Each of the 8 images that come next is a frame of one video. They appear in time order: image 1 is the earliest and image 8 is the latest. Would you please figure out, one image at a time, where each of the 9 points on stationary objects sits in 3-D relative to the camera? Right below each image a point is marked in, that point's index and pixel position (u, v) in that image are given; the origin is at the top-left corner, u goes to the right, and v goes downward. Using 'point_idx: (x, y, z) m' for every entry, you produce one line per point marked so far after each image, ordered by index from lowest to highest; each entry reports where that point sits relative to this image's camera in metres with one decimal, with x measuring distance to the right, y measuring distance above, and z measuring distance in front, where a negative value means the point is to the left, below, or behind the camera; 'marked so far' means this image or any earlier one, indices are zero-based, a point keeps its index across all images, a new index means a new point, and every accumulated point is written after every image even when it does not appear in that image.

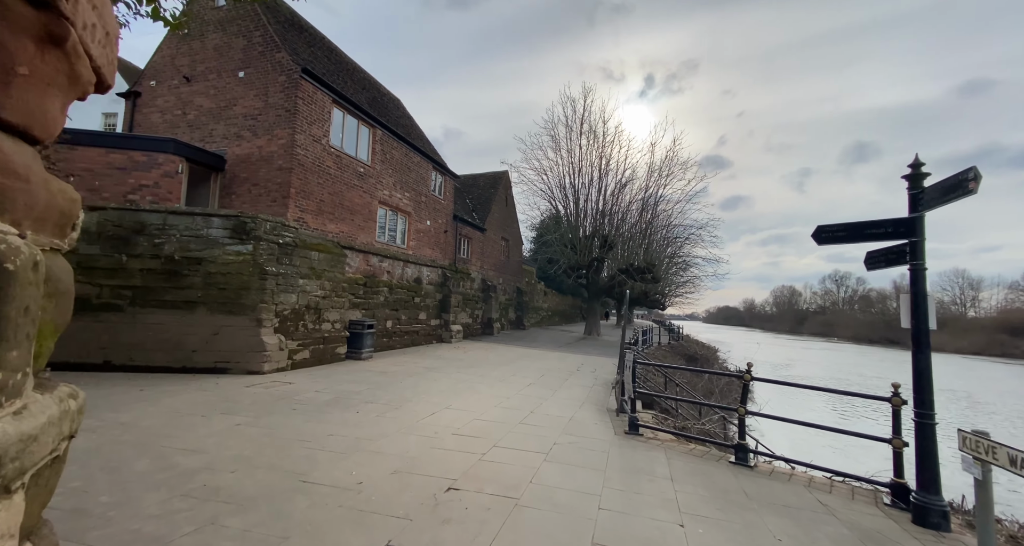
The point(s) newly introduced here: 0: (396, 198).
0: (-3.3, +2.1, +12.6) m
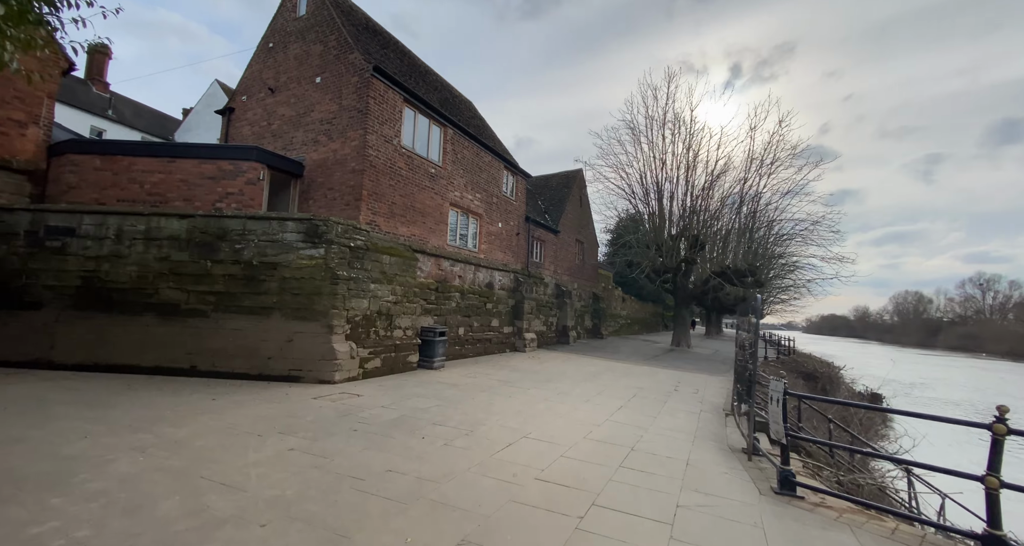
0: (-1.2, +2.0, +12.1) m
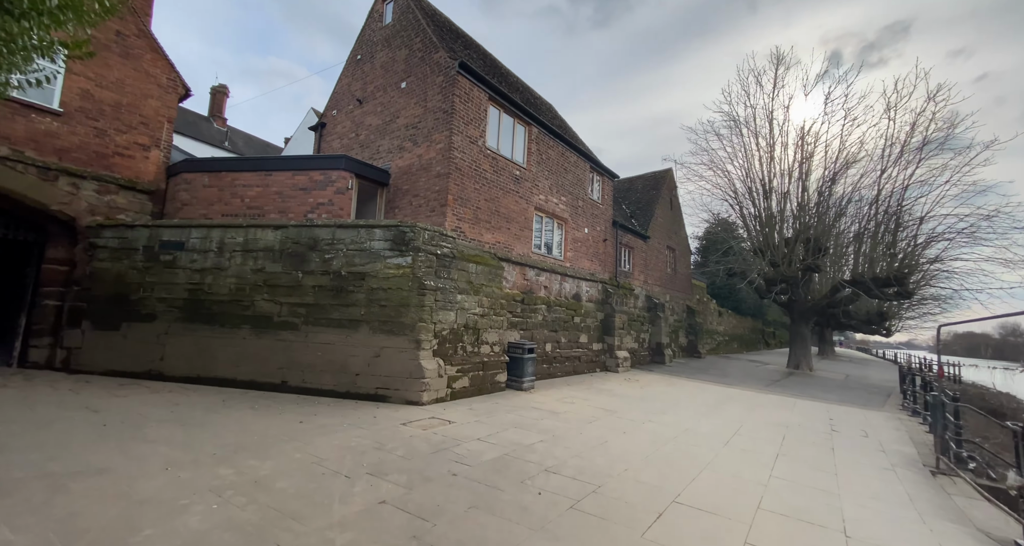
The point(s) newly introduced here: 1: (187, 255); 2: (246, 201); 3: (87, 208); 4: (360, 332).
0: (+1.0, +1.7, +11.2) m
1: (-6.1, +0.3, +8.7) m
2: (-5.7, +1.5, +9.8) m
3: (-8.6, +1.3, +9.4) m
4: (-2.4, -0.9, +7.2) m
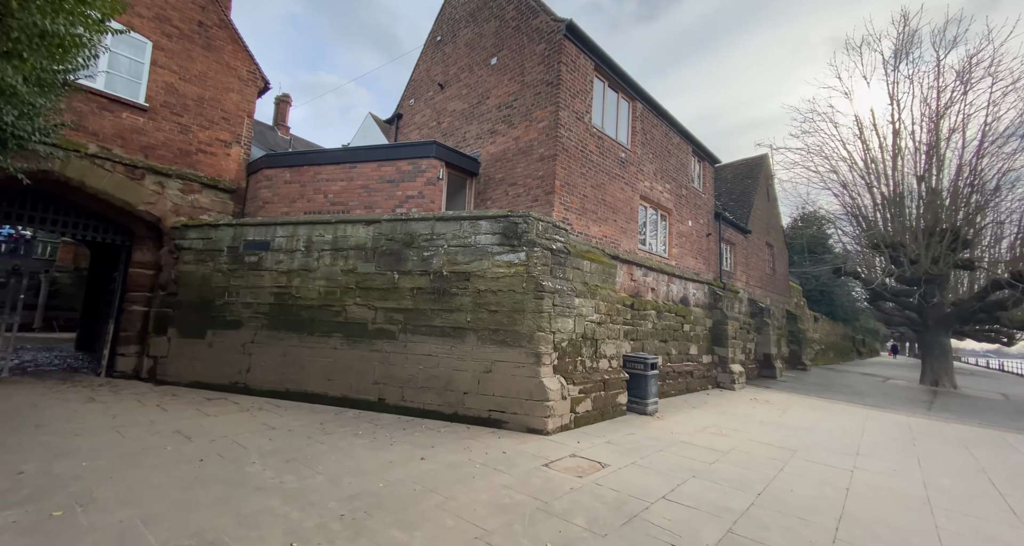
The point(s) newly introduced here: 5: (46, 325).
0: (+3.2, +1.7, +9.9) m
1: (-4.2, +0.3, +8.0) m
2: (-3.7, +1.5, +9.1) m
3: (-6.6, +1.3, +9.0) m
4: (-0.6, -0.9, +6.2) m
5: (-15.3, -1.7, +15.1) m
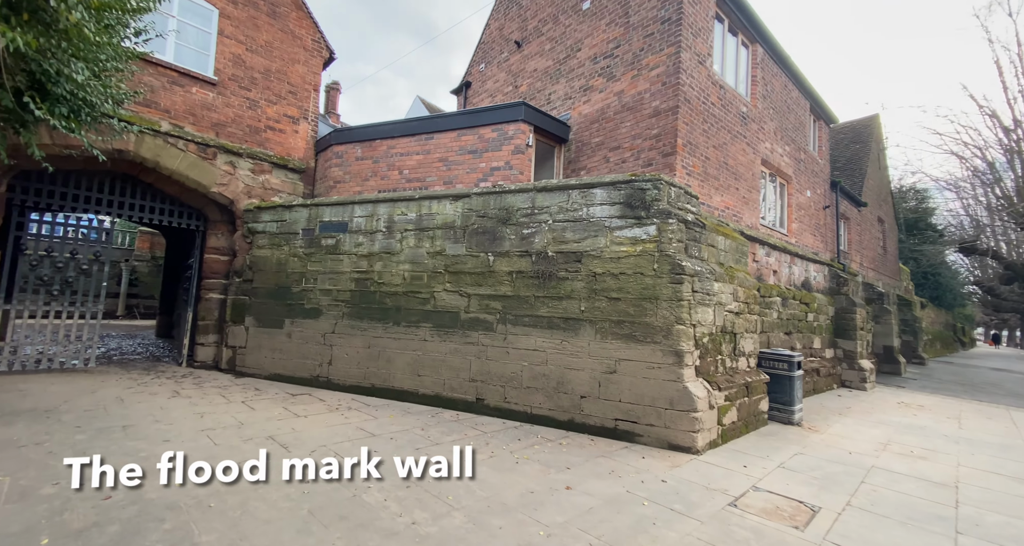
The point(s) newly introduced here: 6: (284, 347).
0: (+4.9, +2.1, +8.4) m
1: (-2.6, +0.6, +7.3) m
2: (-2.0, +1.8, +8.3) m
3: (-4.9, +1.5, +8.5) m
4: (+0.8, -0.7, +5.2) m
5: (-13.0, -1.3, +15.5) m
6: (-3.8, -1.2, +7.7) m
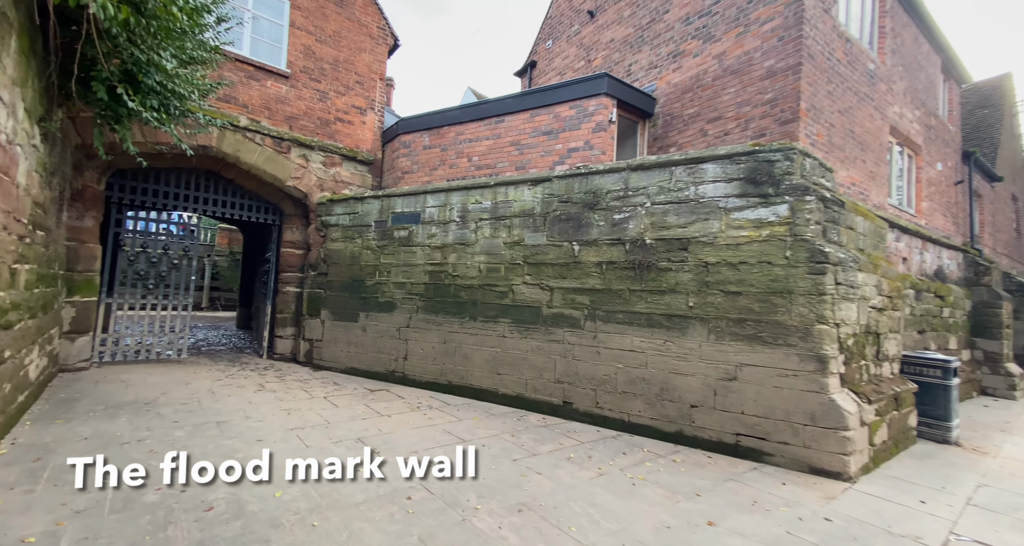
0: (+6.2, +2.3, +7.2) m
1: (-1.4, +0.7, +7.0) m
2: (-0.7, +1.9, +7.9) m
3: (-3.6, +1.6, +8.4) m
4: (+1.8, -0.6, +4.5) m
5: (-10.7, -1.1, +16.3) m
6: (-2.5, -1.1, +7.5) m
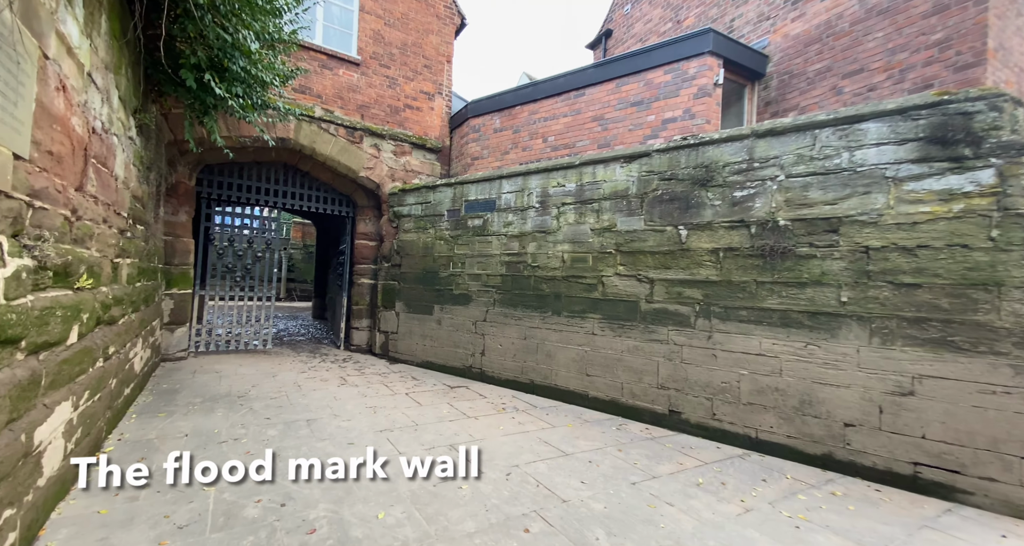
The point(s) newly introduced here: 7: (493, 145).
0: (+7.3, +2.5, +5.7) m
1: (-0.2, +0.8, +6.5) m
2: (+0.6, +2.1, +7.2) m
3: (-2.2, +1.8, +8.1) m
4: (+2.6, -0.5, +3.7) m
5: (-8.2, -0.9, +17.0) m
6: (-1.2, -1.0, +7.2) m
7: (-0.3, +2.2, +8.0) m
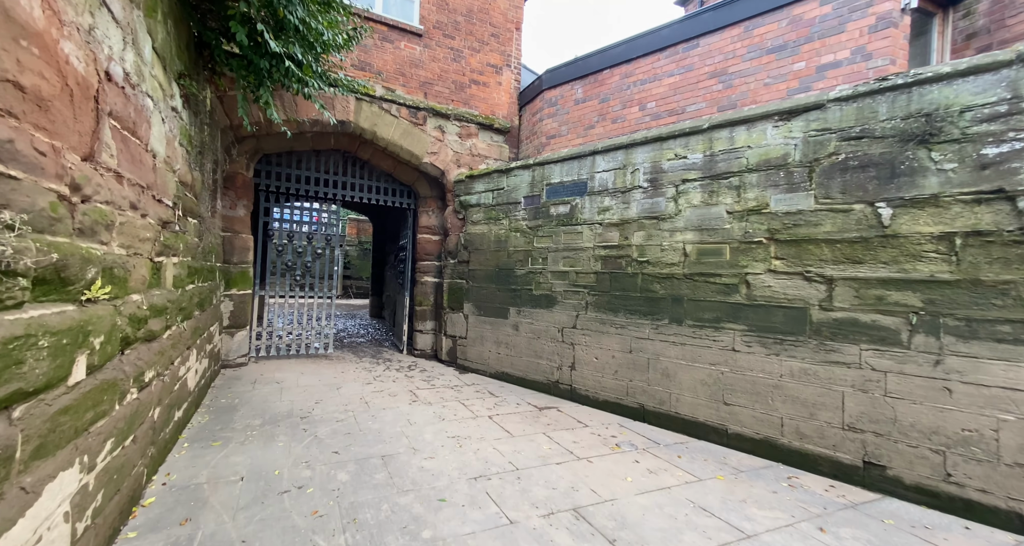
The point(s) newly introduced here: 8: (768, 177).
0: (+8.3, +2.6, +3.7) m
1: (+1.0, +0.8, +5.3) m
2: (+1.8, +2.1, +5.9) m
3: (-0.9, +1.8, +7.1) m
4: (+3.5, -0.5, +2.2) m
5: (-6.0, -0.8, +16.6) m
6: (0.0, -0.9, +6.1) m
7: (+1.0, +2.3, +6.8) m
8: (+2.2, +0.8, +4.0) m
